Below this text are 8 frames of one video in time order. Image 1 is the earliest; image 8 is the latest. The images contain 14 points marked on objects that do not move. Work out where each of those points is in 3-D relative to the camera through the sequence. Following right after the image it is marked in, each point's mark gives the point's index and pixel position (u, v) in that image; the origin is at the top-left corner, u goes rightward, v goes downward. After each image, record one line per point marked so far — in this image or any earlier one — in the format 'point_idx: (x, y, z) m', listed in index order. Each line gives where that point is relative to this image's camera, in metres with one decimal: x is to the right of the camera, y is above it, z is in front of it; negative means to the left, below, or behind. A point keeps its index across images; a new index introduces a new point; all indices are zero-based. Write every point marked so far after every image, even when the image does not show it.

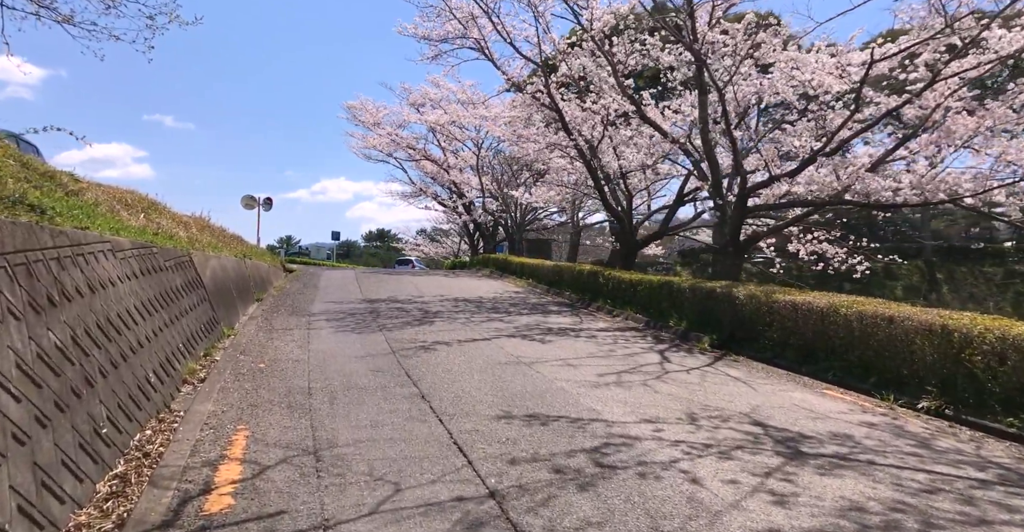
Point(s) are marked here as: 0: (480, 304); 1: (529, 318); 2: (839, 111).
0: (-0.6, -0.8, +13.8) m
1: (+0.3, -0.9, +11.7) m
2: (+4.9, +2.3, +10.2) m
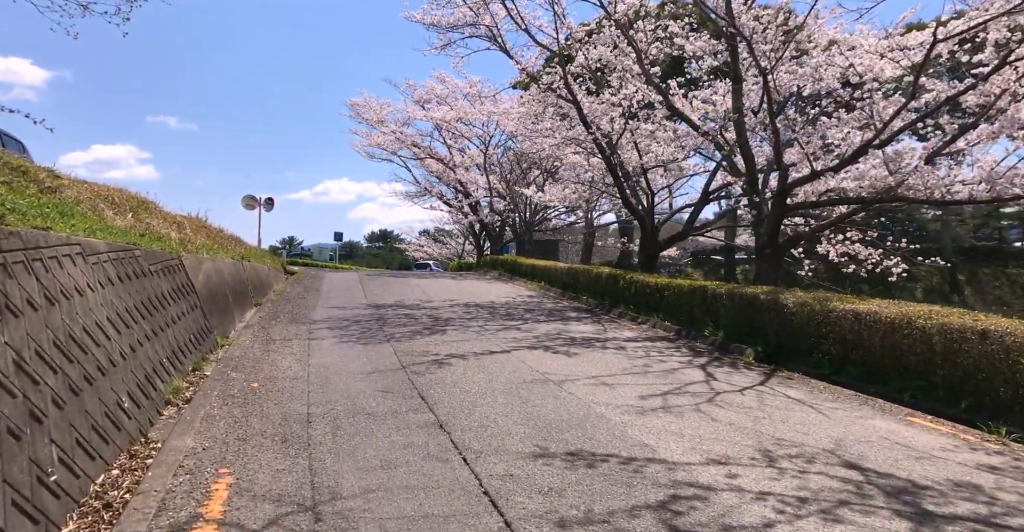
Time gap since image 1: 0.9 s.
0: (-0.4, -0.9, +12.9) m
1: (+0.6, -1.0, +10.8) m
2: (+5.1, +2.3, +9.3) m
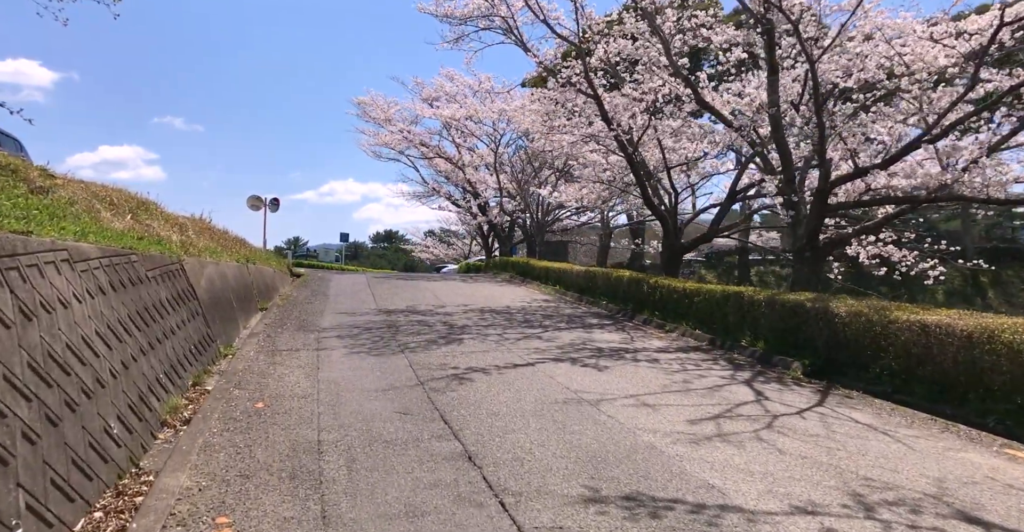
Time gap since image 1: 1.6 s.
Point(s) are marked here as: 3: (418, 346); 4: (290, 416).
0: (0.0, -1.0, +12.3) m
1: (+0.9, -1.0, +10.2) m
2: (+5.4, +2.2, +8.6) m
3: (-1.3, -1.1, +9.3) m
4: (-1.9, -1.3, +5.7) m
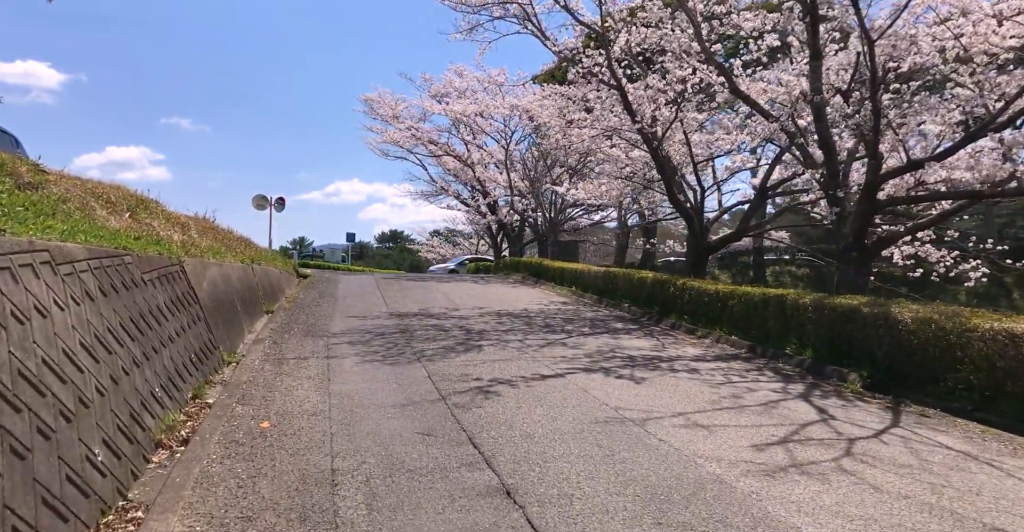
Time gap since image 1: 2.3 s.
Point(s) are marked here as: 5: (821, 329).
0: (+0.3, -1.0, +11.6) m
1: (+1.2, -1.1, +9.5) m
2: (+5.7, +2.2, +7.9) m
3: (-1.0, -1.1, +8.6) m
4: (-1.6, -1.3, +5.1) m
5: (+3.5, -0.7, +7.7) m
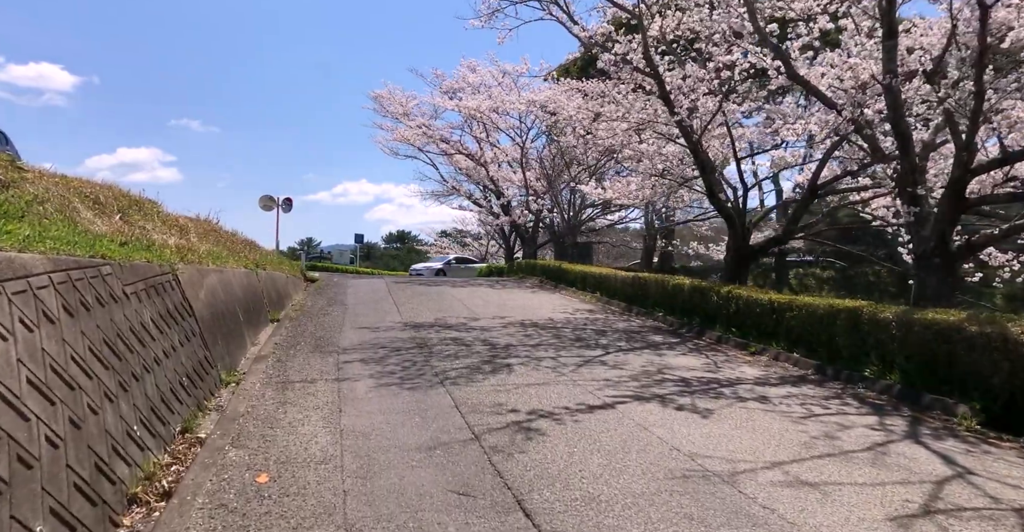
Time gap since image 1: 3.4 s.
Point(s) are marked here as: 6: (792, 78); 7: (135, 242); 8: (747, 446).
0: (+0.7, -1.1, +10.6) m
1: (+1.6, -1.2, +8.4) m
2: (+6.1, +2.1, +6.8) m
3: (-0.6, -1.2, +7.6) m
4: (-1.2, -1.4, +4.1) m
5: (+3.8, -0.8, +6.6) m
6: (+3.6, +2.4, +8.8) m
7: (-5.0, +0.3, +9.2) m
8: (+1.7, -1.3, +4.9) m
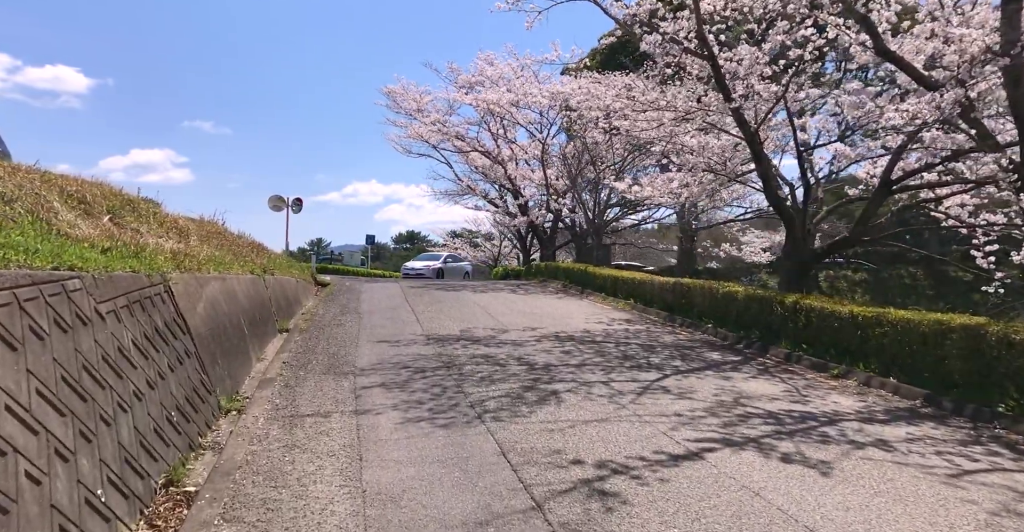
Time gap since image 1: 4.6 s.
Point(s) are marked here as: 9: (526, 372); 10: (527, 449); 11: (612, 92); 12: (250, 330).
0: (+1.2, -1.2, +9.3) m
1: (+2.0, -1.3, +7.2) m
2: (+6.5, +2.0, +5.5) m
3: (-0.1, -1.3, +6.4) m
4: (-0.8, -1.5, +2.8) m
5: (+4.3, -0.9, +5.3) m
6: (+4.1, +2.3, +7.5) m
7: (-4.5, +0.2, +8.0) m
8: (+2.1, -1.4, +3.7) m
9: (+0.2, -1.2, +8.3) m
10: (+0.1, -1.4, +5.2) m
11: (+2.5, +4.4, +17.5) m
12: (-3.9, -1.0, +10.3) m
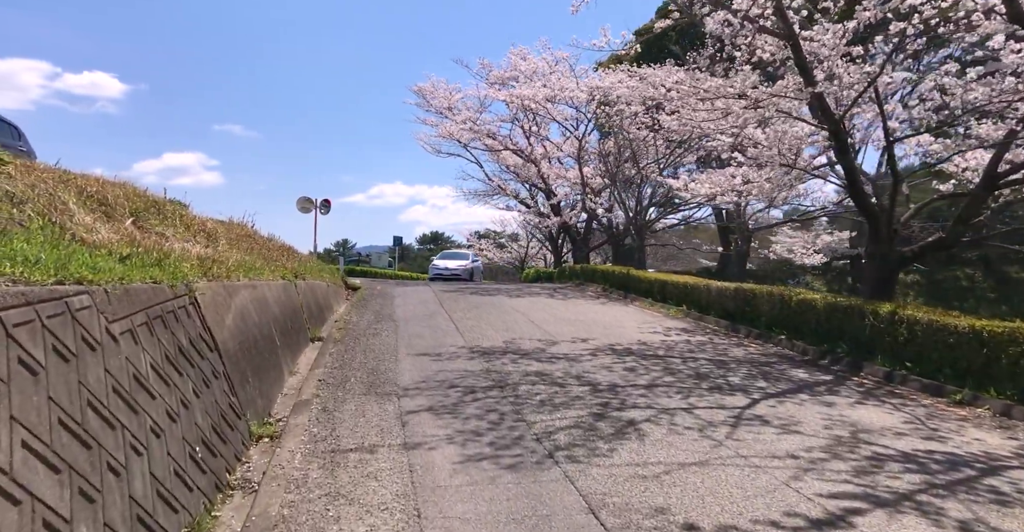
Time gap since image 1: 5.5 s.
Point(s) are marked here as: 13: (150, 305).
0: (+1.9, -1.3, +8.3) m
1: (+2.7, -1.3, +6.1) m
2: (+7.1, +1.9, +4.3) m
3: (+0.5, -1.4, +5.4) m
4: (-0.3, -1.6, +1.9) m
5: (+4.9, -1.0, +4.2) m
6: (+4.7, +2.2, +6.4) m
7: (-3.9, +0.1, +7.2) m
8: (+2.6, -1.5, +2.6) m
9: (+0.8, -1.3, +7.3) m
10: (+0.7, -1.5, +4.2) m
11: (+3.5, +4.4, +16.5) m
12: (-3.2, -1.1, +9.5) m
13: (-2.9, -0.3, +5.5) m
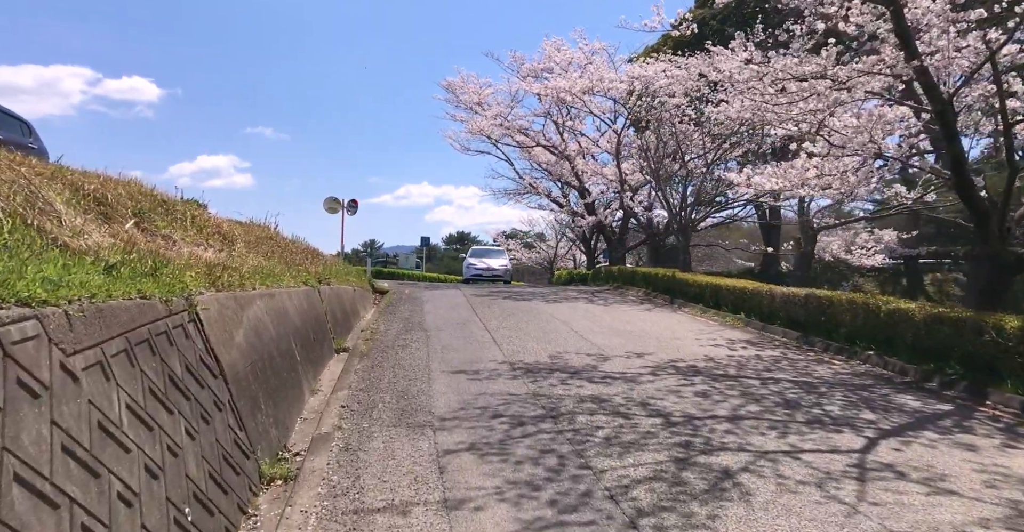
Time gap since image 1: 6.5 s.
0: (+2.5, -1.3, +7.0) m
1: (+3.1, -1.4, +4.8) m
2: (+7.5, +1.9, +2.8) m
3: (+1.0, -1.5, +4.2) m
4: (0.0, -1.7, +0.7) m
5: (+5.3, -1.1, +2.8) m
6: (+5.2, +2.2, +5.0) m
7: (-3.4, 0.0, +6.1) m
8: (+3.0, -1.5, +1.3) m
9: (+1.4, -1.4, +6.1) m
10: (+1.1, -1.5, +3.0) m
11: (+4.4, +4.3, +15.1) m
12: (-2.6, -1.1, +8.4) m
13: (-2.5, -0.4, +4.4) m
